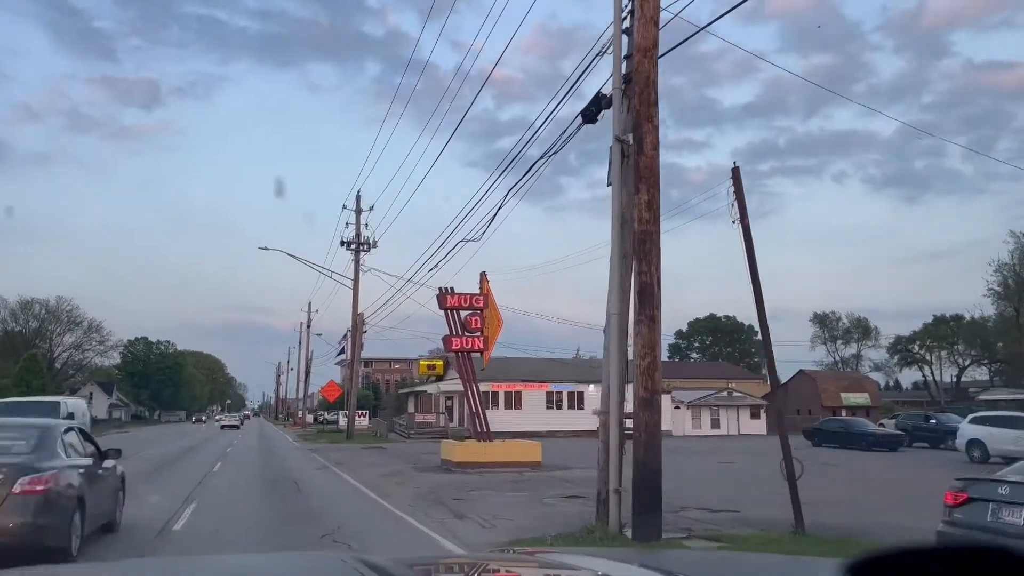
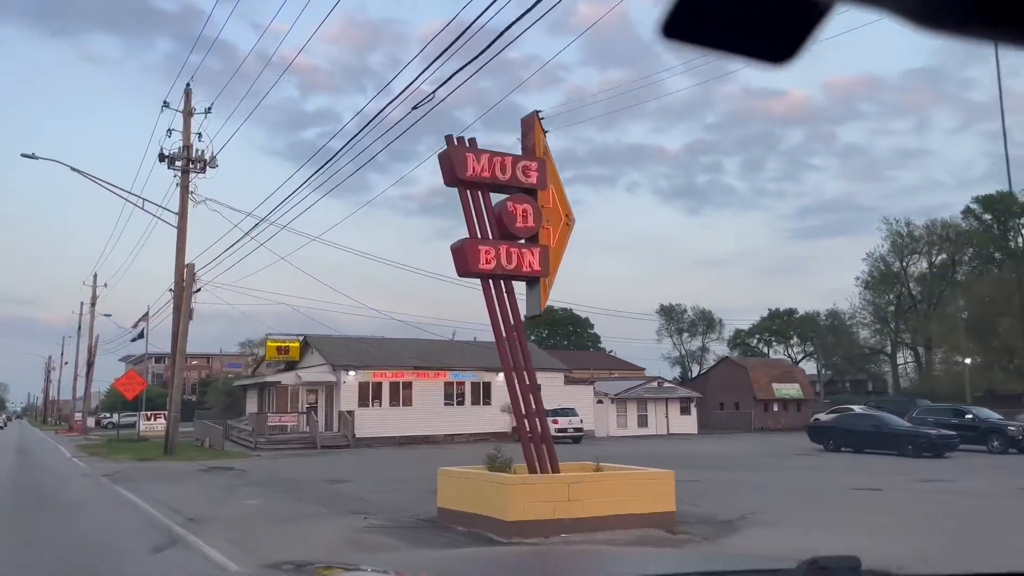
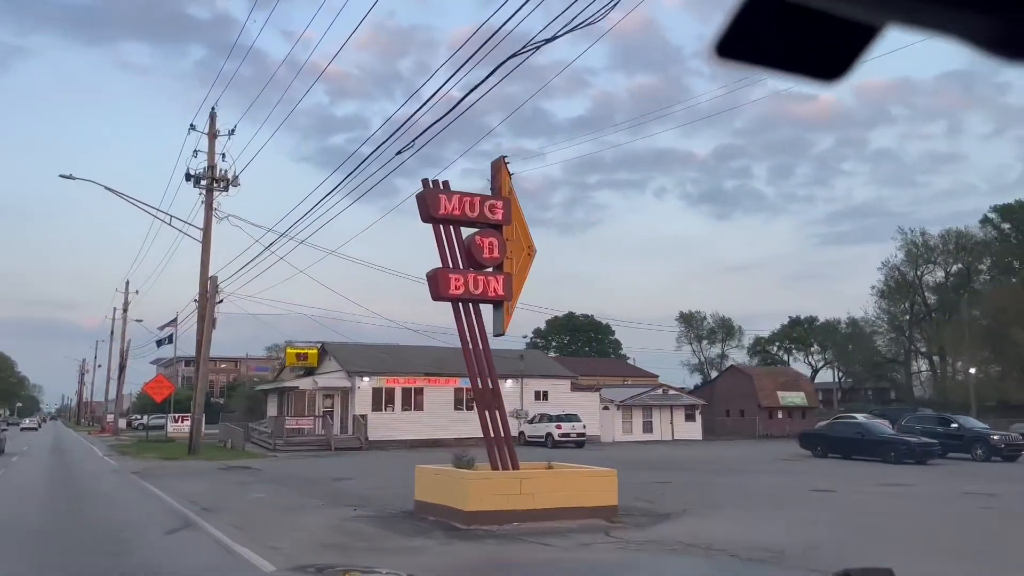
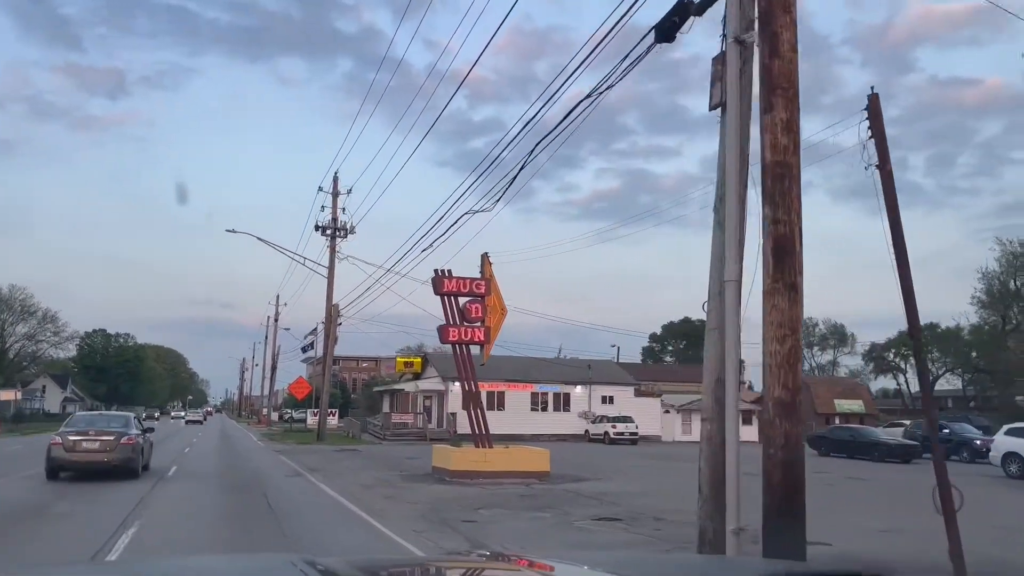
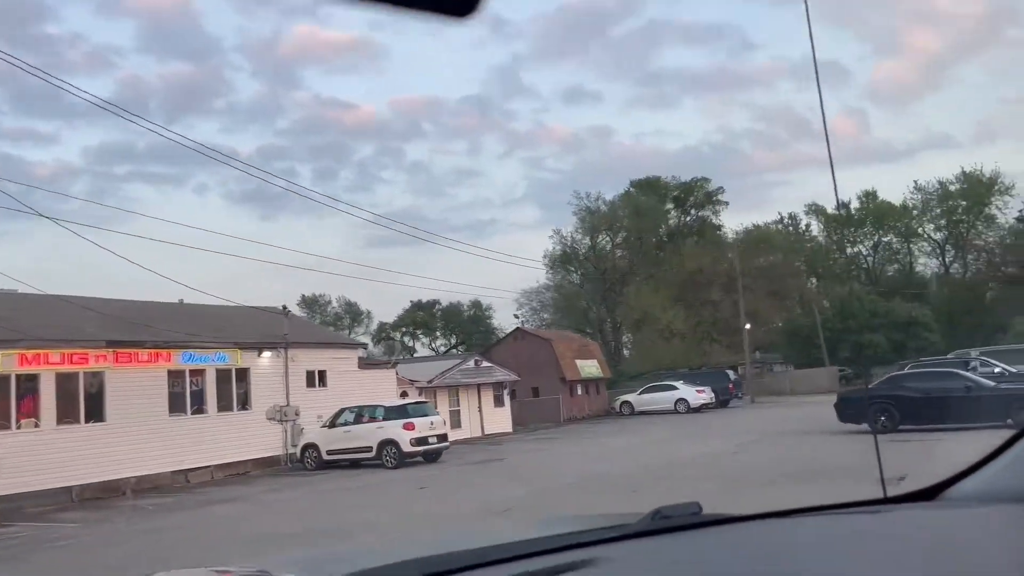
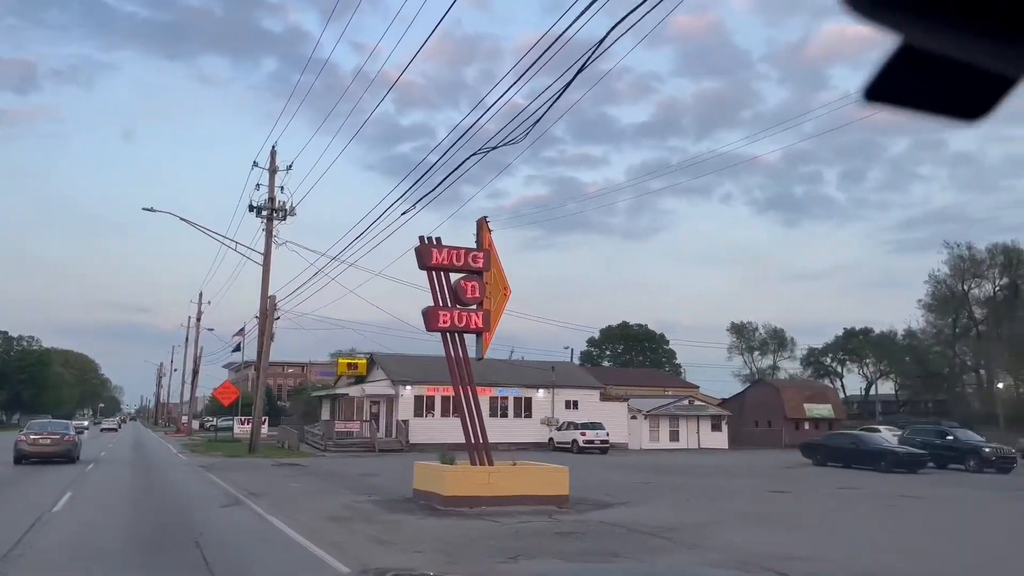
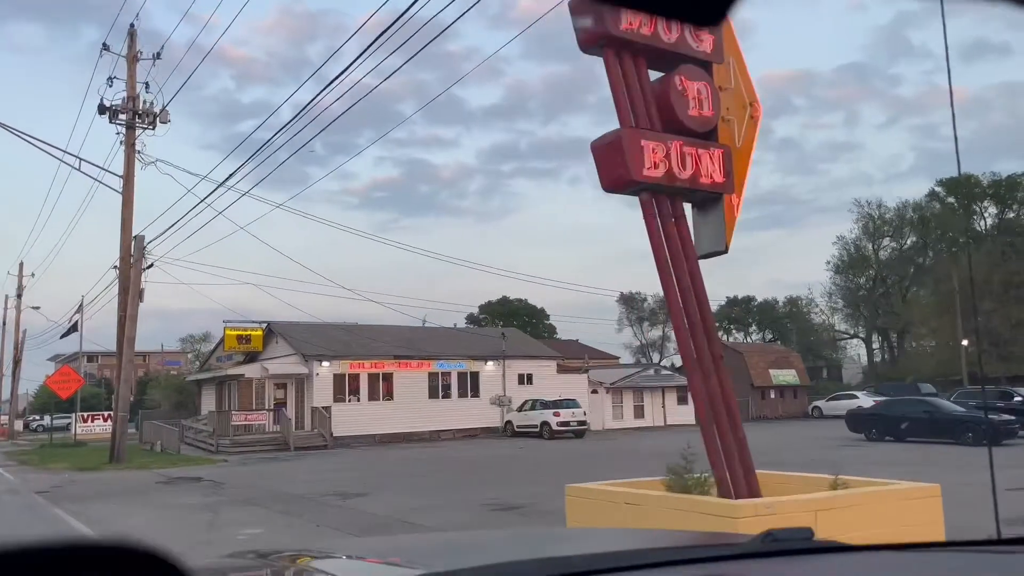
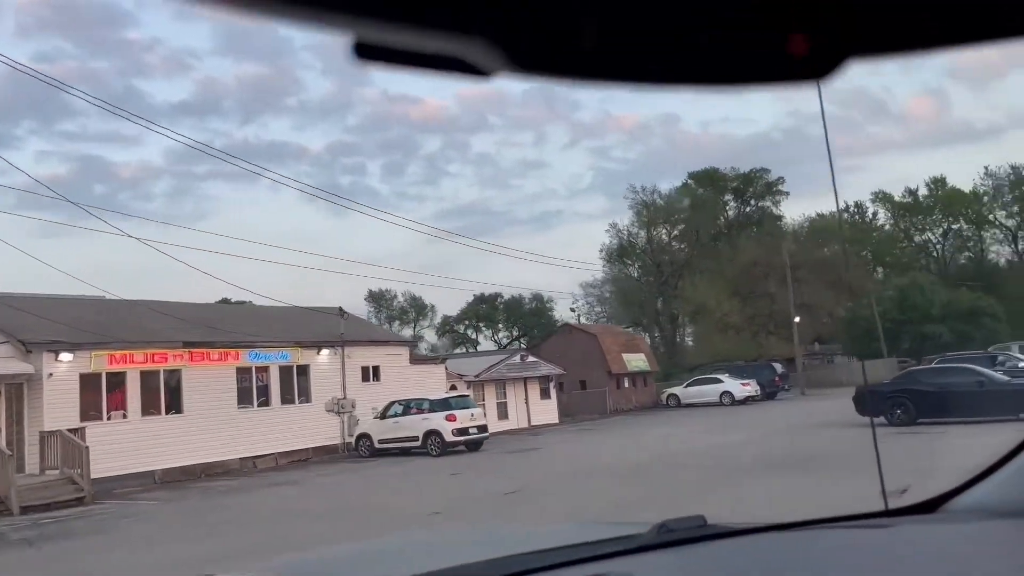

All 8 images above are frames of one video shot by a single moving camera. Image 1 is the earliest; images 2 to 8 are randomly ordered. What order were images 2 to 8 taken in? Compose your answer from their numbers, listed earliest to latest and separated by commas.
4, 6, 3, 2, 7, 8, 5
